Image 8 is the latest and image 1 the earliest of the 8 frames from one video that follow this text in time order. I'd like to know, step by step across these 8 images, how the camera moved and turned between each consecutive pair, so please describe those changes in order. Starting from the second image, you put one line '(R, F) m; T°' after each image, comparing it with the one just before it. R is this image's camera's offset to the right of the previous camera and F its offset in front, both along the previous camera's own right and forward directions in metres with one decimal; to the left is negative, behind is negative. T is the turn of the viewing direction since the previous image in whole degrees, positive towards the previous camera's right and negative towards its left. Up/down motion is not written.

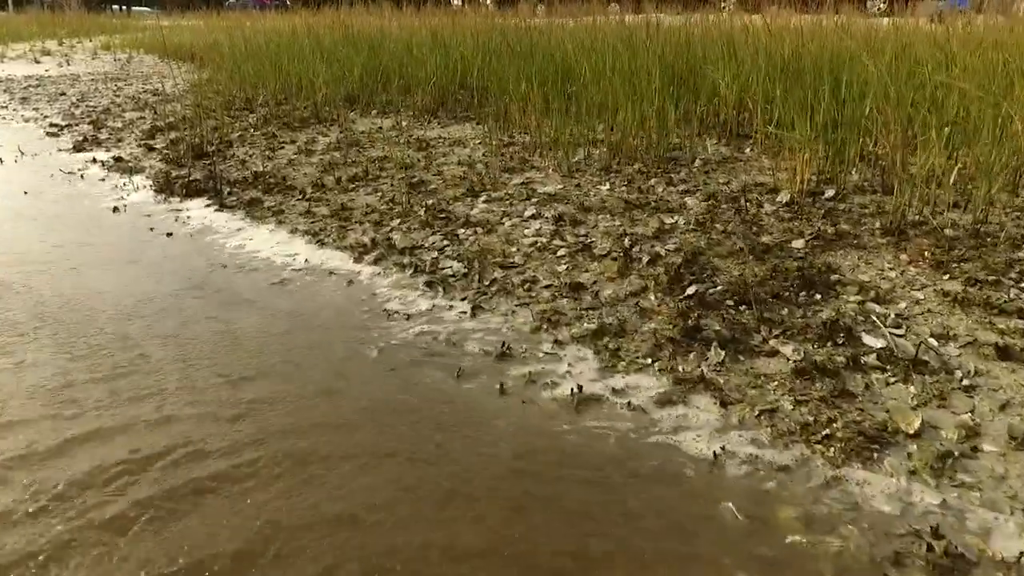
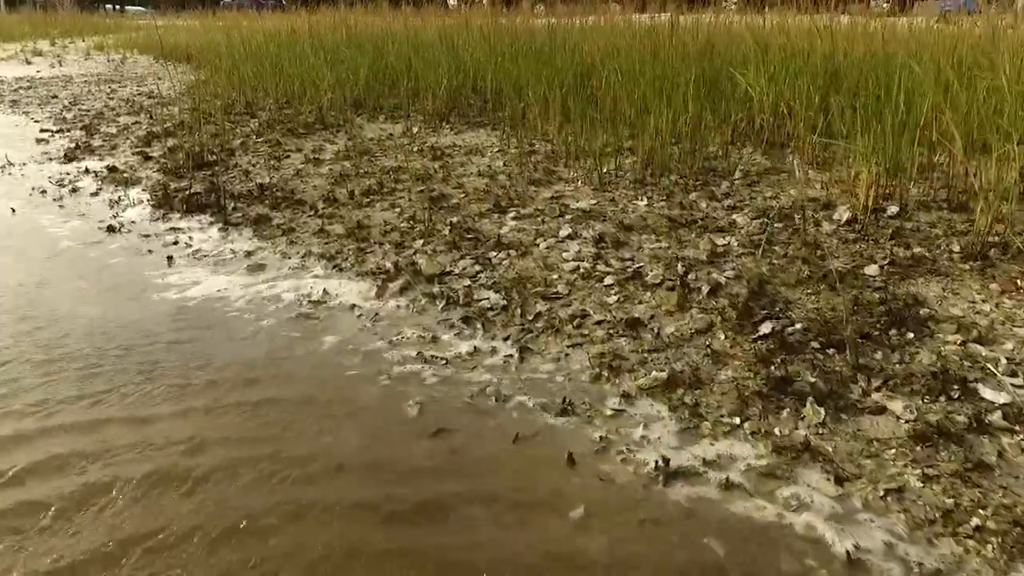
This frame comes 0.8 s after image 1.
(-0.2, +0.3) m; 0°
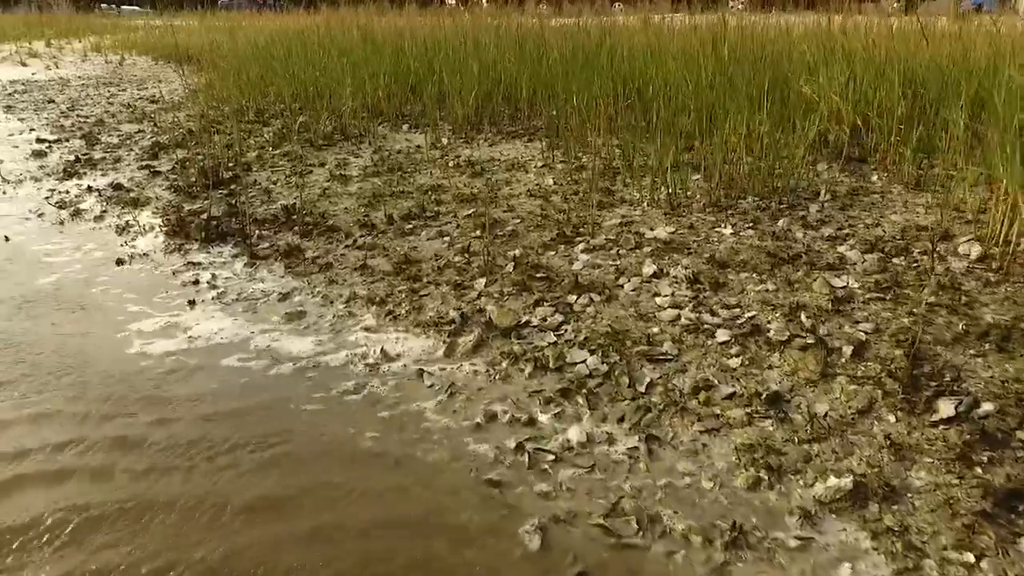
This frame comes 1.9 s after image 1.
(-0.3, +0.5) m; 0°
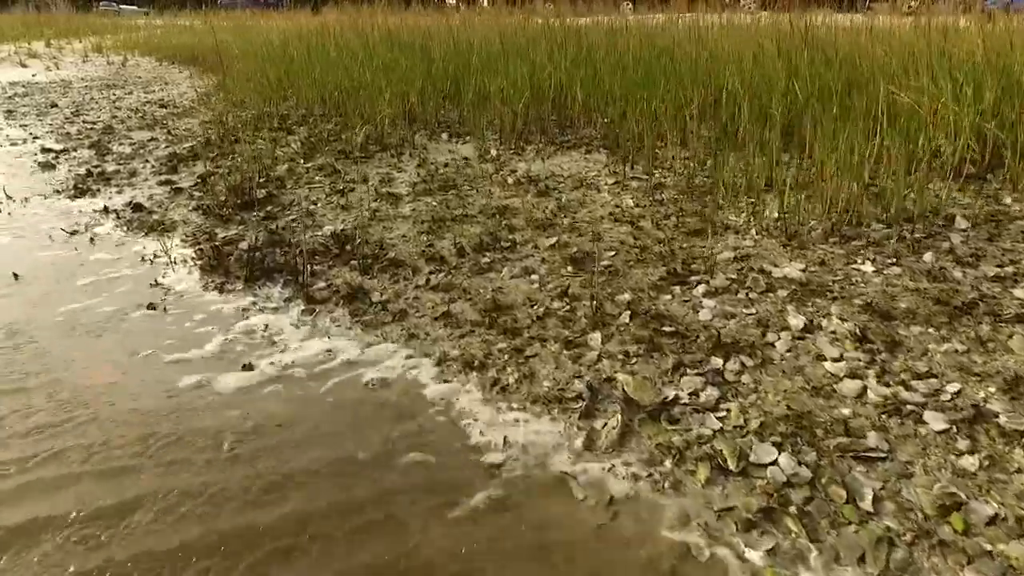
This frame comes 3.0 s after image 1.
(-0.4, +0.5) m; 0°
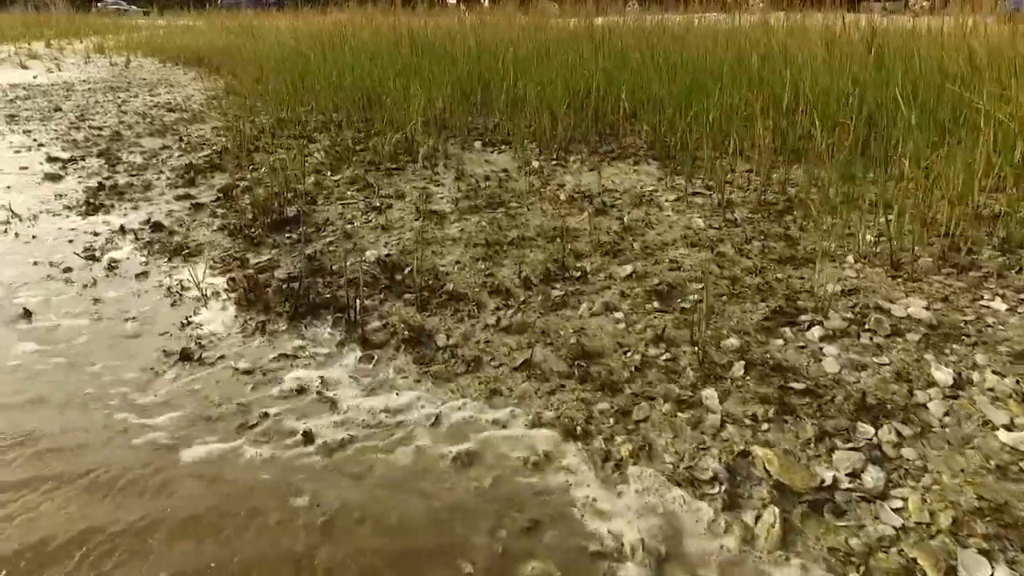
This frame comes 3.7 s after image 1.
(-0.3, +0.4) m; 0°
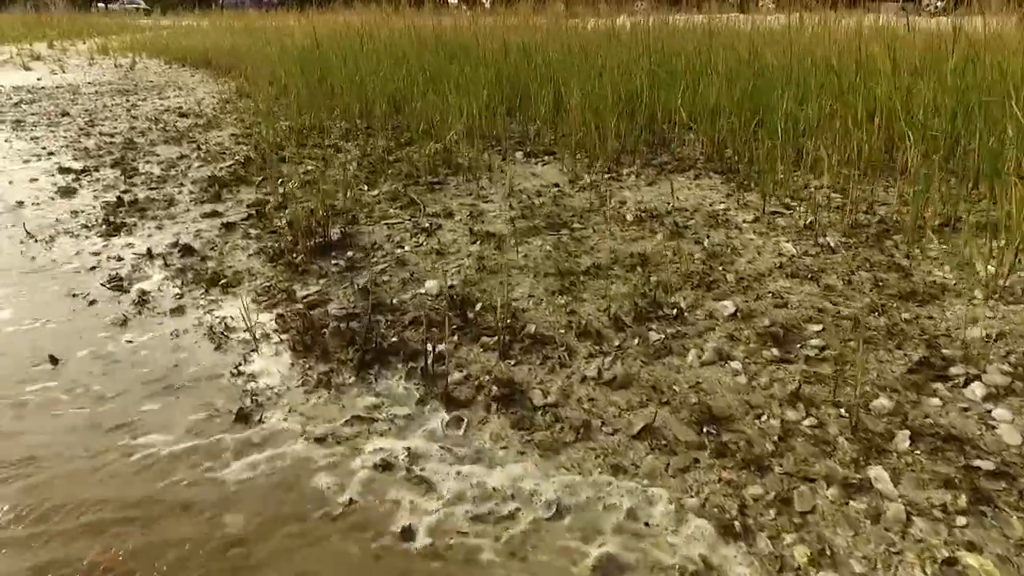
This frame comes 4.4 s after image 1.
(-0.3, +0.3) m; 0°
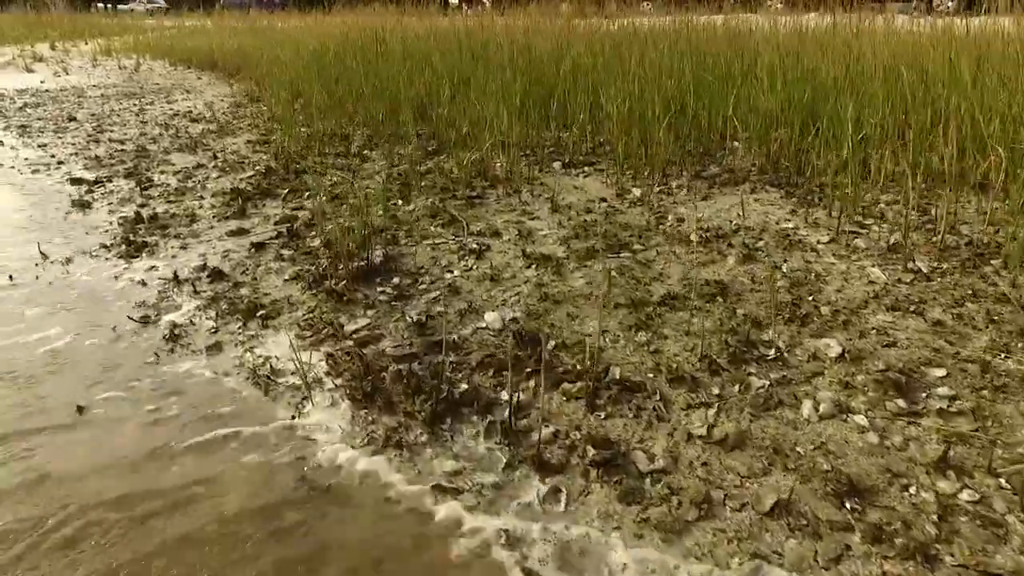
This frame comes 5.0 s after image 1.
(-0.3, +0.3) m; 0°
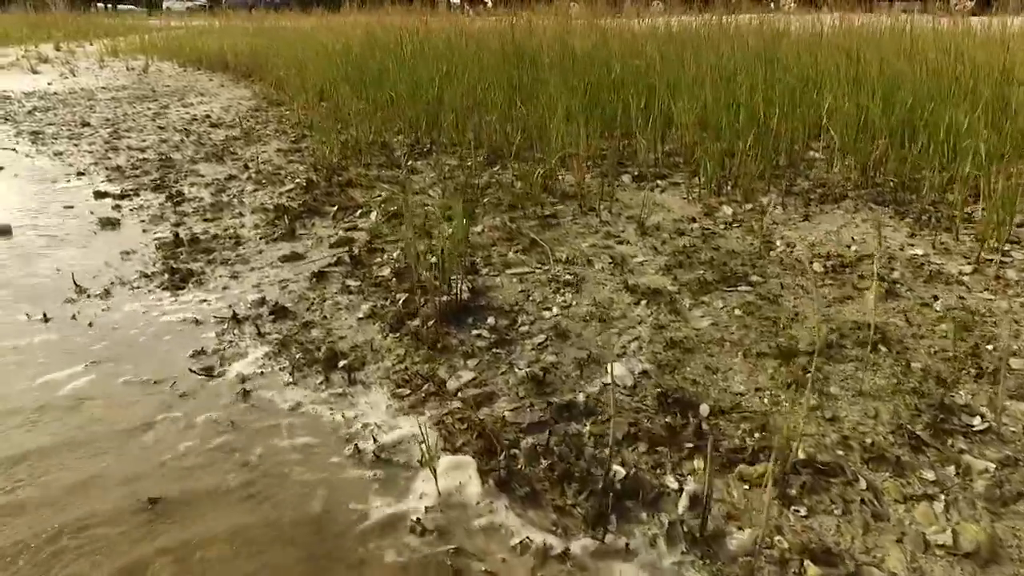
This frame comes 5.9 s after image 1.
(-0.4, +0.4) m; 0°
